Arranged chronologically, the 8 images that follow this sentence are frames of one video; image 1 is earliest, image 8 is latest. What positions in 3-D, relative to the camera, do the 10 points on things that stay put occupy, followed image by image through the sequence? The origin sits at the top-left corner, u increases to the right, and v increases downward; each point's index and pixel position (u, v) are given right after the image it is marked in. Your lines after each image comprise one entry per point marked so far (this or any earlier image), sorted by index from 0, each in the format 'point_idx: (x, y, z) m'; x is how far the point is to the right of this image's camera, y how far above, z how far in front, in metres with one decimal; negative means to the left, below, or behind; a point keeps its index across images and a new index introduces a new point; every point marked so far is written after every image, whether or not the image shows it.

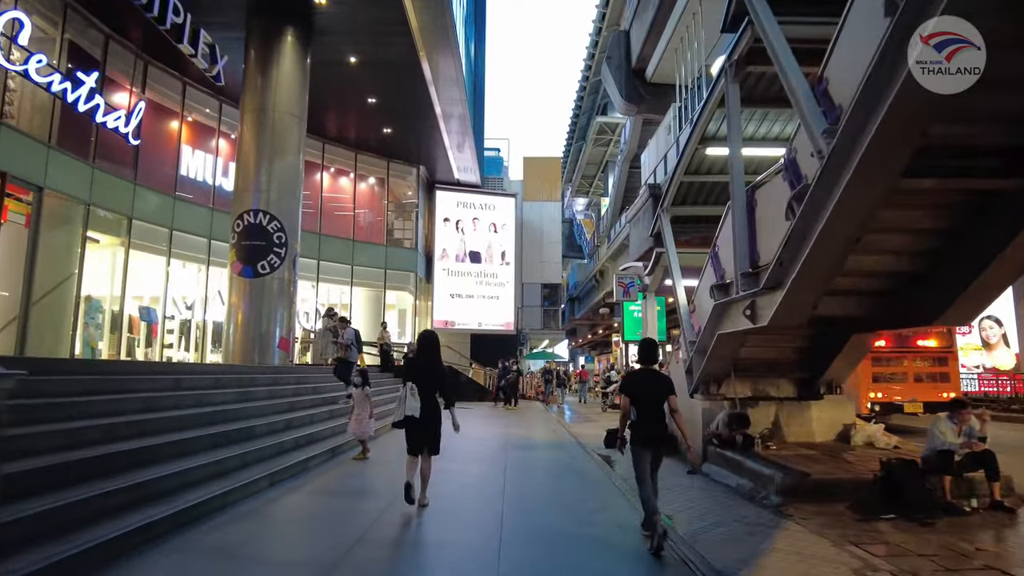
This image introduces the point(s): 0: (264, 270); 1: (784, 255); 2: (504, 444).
0: (-5.6, +0.4, +14.8) m
1: (+2.6, +0.3, +6.4) m
2: (-0.1, -2.7, +11.3) m
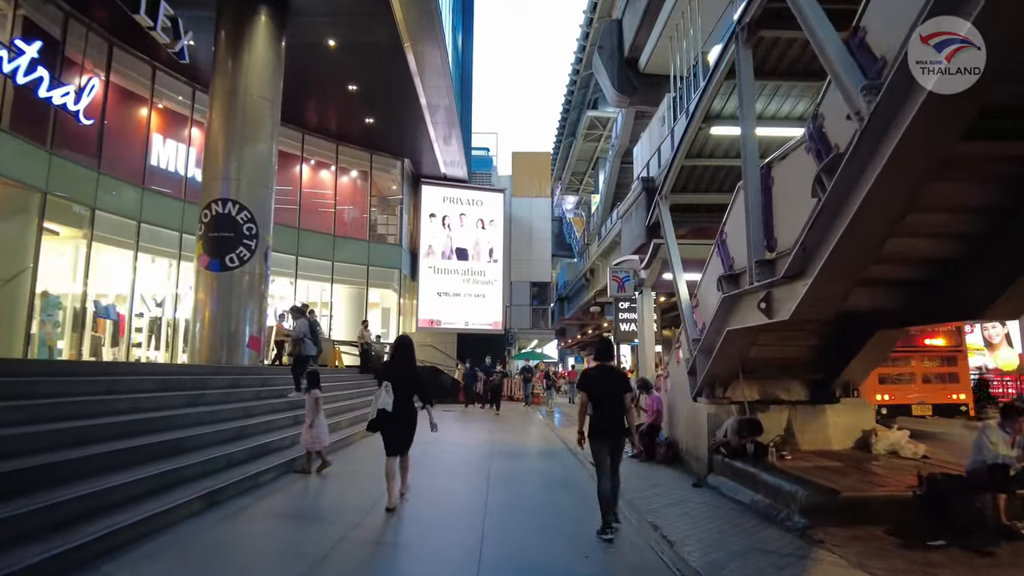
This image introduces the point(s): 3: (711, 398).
0: (-5.8, +0.5, +13.8) m
1: (+2.5, +0.4, +5.6) m
2: (-0.4, -2.6, +10.4) m
3: (+2.4, -1.3, +8.1) m
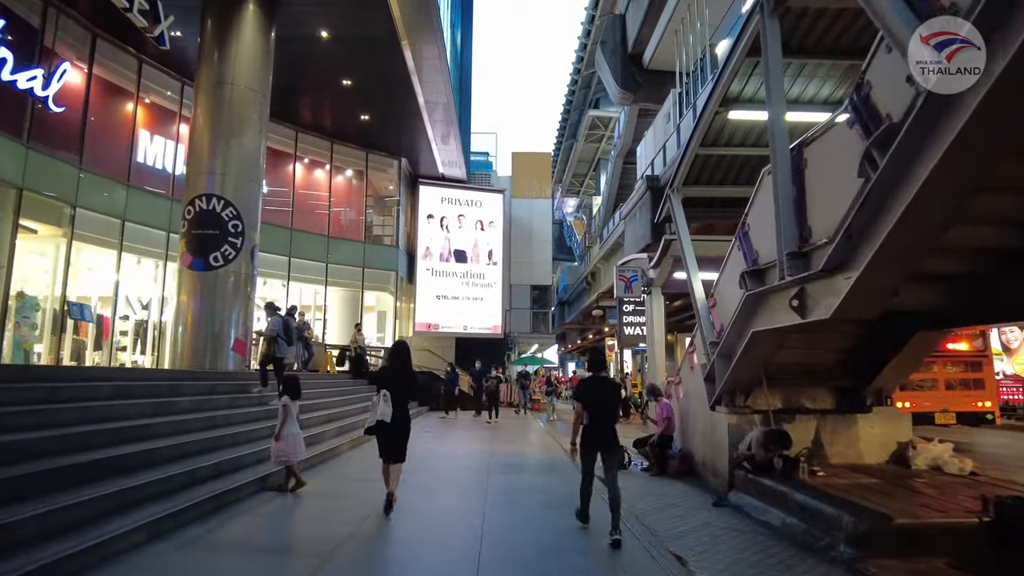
0: (-5.8, +0.5, +13.1) m
1: (+2.5, +0.5, +4.9) m
2: (-0.4, -2.6, +9.7) m
3: (+2.4, -1.3, +7.4) m
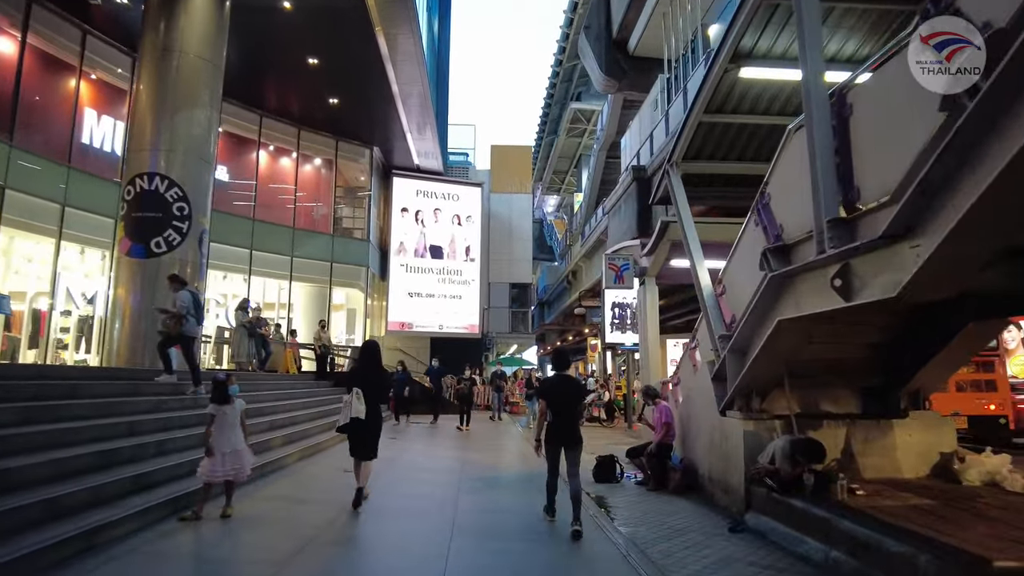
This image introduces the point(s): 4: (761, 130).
0: (-6.2, +0.7, +11.7) m
1: (+2.4, +0.6, +3.8) m
2: (-0.7, -2.4, +8.5) m
3: (+2.2, -1.2, +6.2) m
4: (+3.1, +1.9, +8.2) m
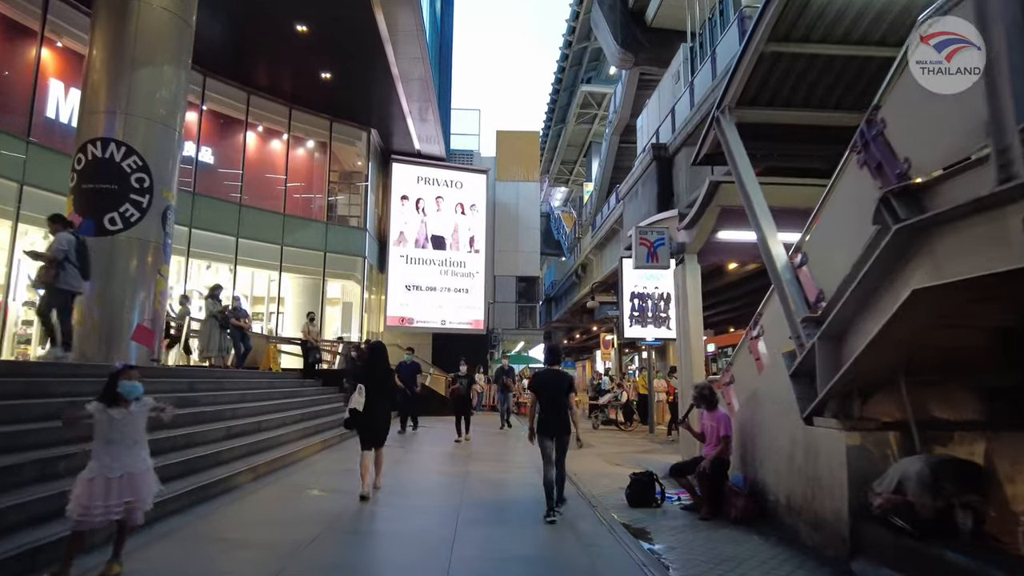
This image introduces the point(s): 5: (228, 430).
0: (-6.1, +0.9, +10.1) m
1: (+2.5, +0.9, +2.1) m
2: (-0.6, -2.2, +6.9) m
3: (+2.3, -0.9, +4.6) m
4: (+3.2, +2.2, +6.5) m
5: (-3.4, -1.7, +7.9) m
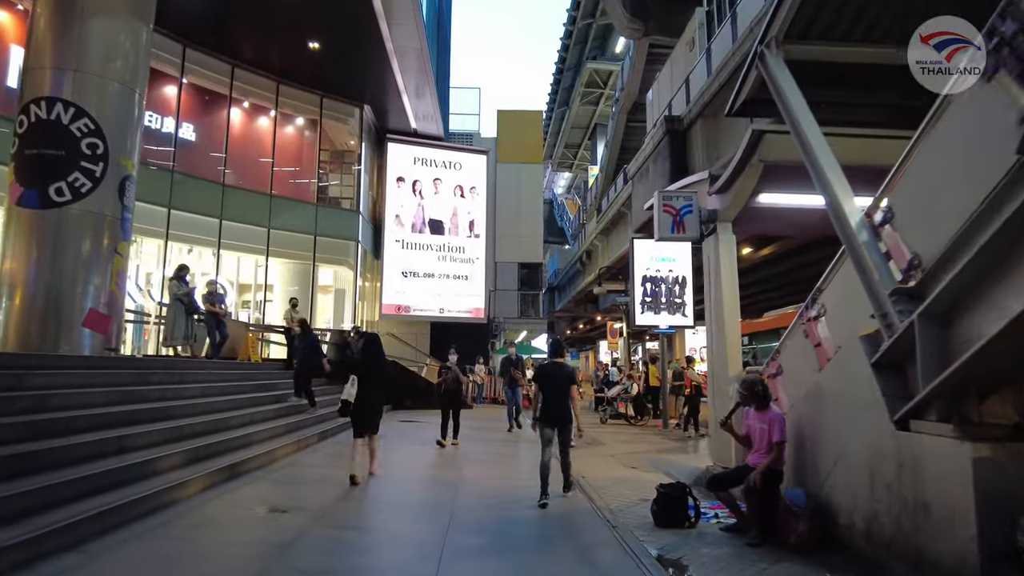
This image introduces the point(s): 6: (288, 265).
0: (-6.1, +1.2, +8.9) m
1: (+2.5, +1.1, +0.9) m
2: (-0.5, -1.9, +5.7) m
3: (+2.3, -0.7, +3.4) m
4: (+3.2, +2.4, +5.3) m
5: (-3.4, -1.4, +6.7) m
6: (-6.7, +0.7, +19.9) m
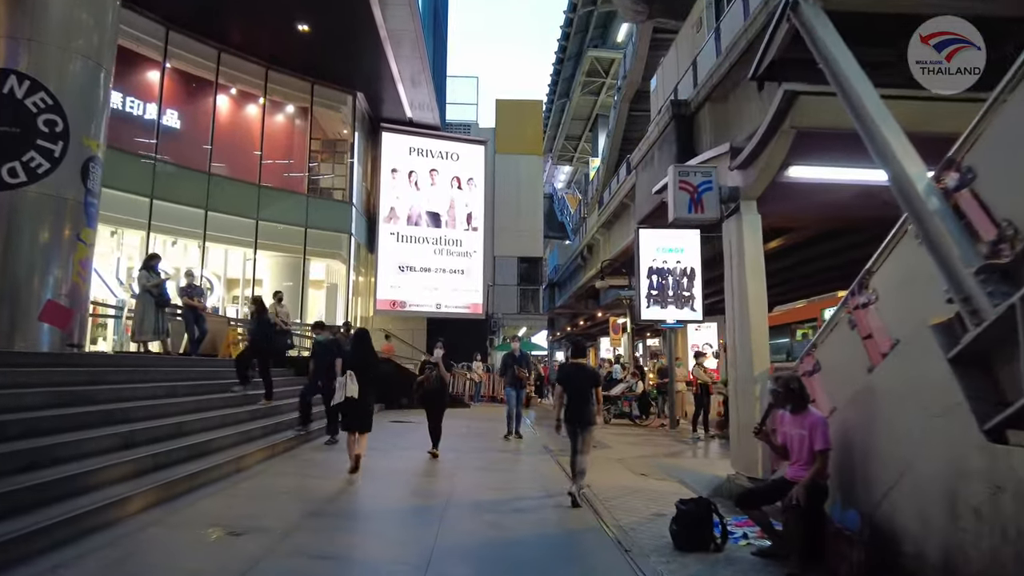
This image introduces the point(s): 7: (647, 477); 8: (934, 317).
0: (-6.1, +1.3, +8.2) m
1: (+2.4, +1.2, +0.1) m
2: (-0.6, -1.8, +4.9) m
3: (+2.3, -0.6, +2.6) m
4: (+3.2, +2.6, +4.5) m
5: (-3.4, -1.3, +6.0) m
6: (-6.7, +0.8, +19.2) m
7: (+1.5, -2.1, +7.5) m
8: (+2.2, -0.1, +3.5) m
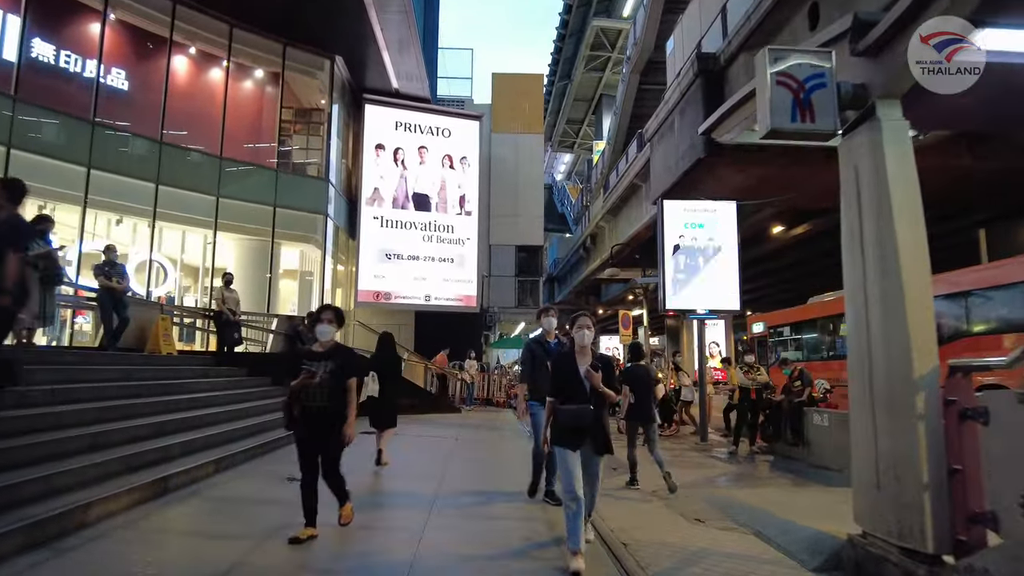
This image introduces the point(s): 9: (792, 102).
0: (-6.1, +1.6, +5.9) m
1: (+2.5, +1.4, -2.1) m
2: (-0.6, -1.5, +2.7) m
3: (+2.3, -0.3, +0.4) m
4: (+3.2, +2.8, +2.3) m
5: (-3.4, -1.0, +3.7) m
6: (-6.8, +1.1, +16.9) m
7: (+1.5, -1.8, +5.2) m
8: (+2.2, +0.1, +1.3) m
9: (+1.7, +1.1, +4.1) m
